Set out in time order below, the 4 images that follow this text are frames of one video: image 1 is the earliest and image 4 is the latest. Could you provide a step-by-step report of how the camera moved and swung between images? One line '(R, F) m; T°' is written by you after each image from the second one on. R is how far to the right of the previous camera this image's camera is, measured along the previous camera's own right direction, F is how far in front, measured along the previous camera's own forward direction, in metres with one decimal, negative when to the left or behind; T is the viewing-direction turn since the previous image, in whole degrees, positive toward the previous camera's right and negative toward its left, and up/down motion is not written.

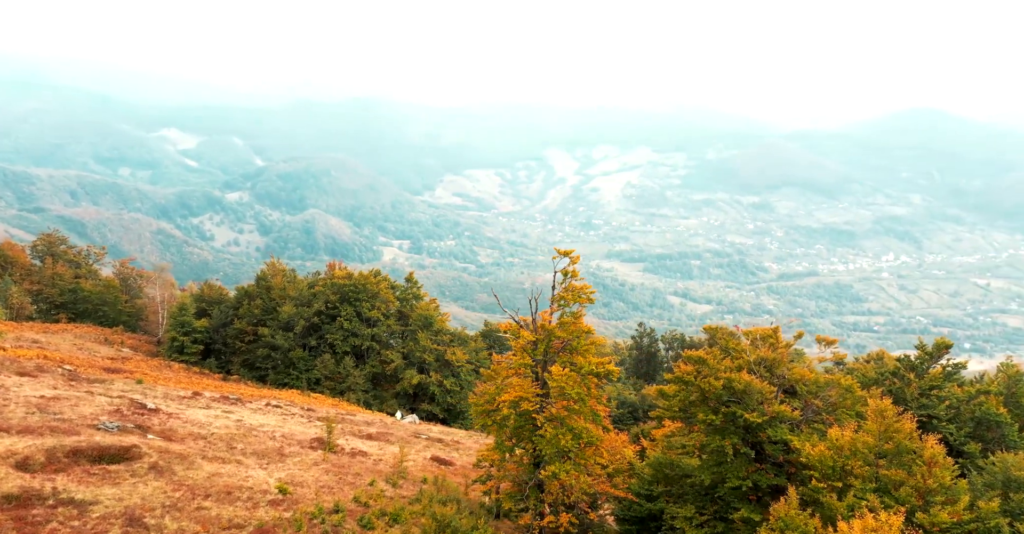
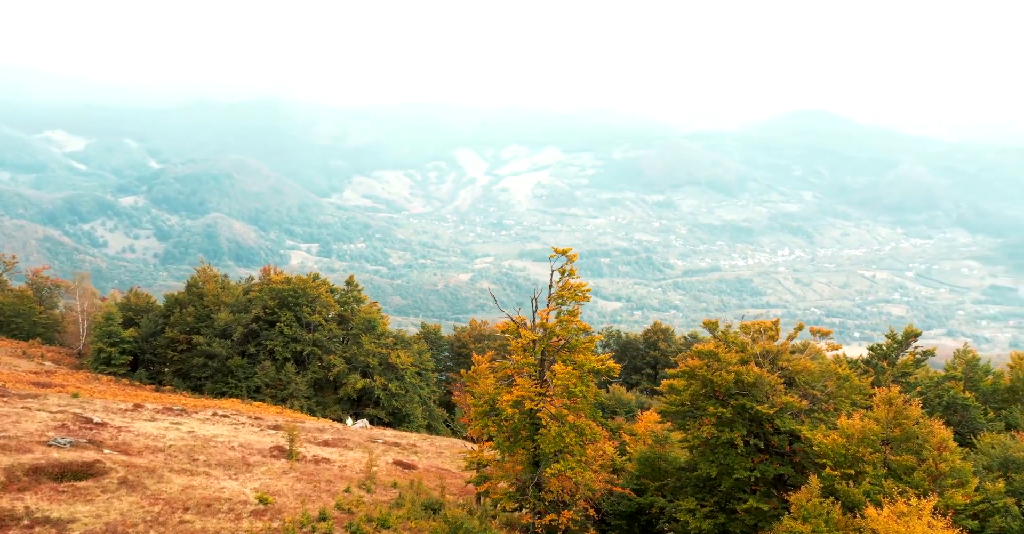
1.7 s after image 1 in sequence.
(-2.1, +0.3) m; +4°
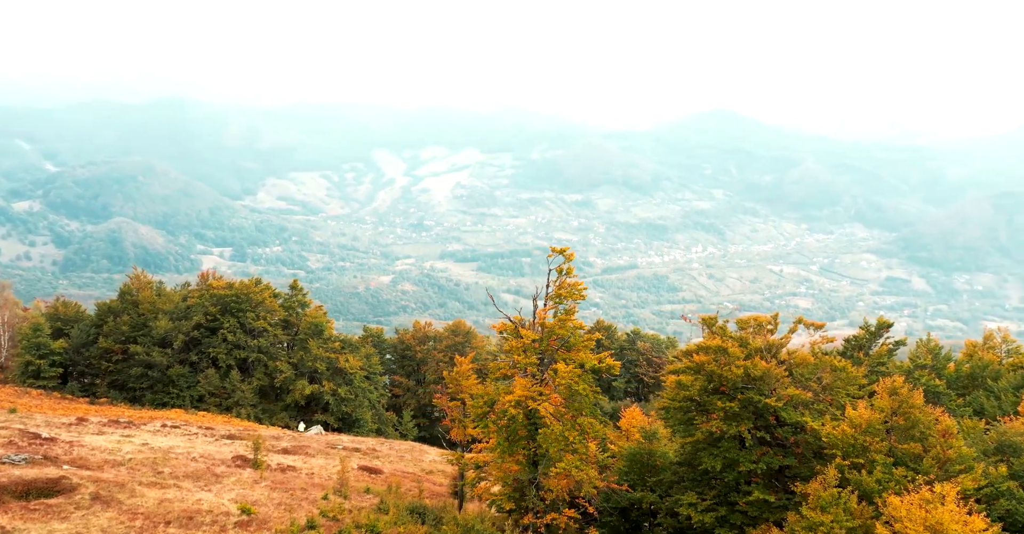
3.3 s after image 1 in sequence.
(-1.9, +0.2) m; +3°
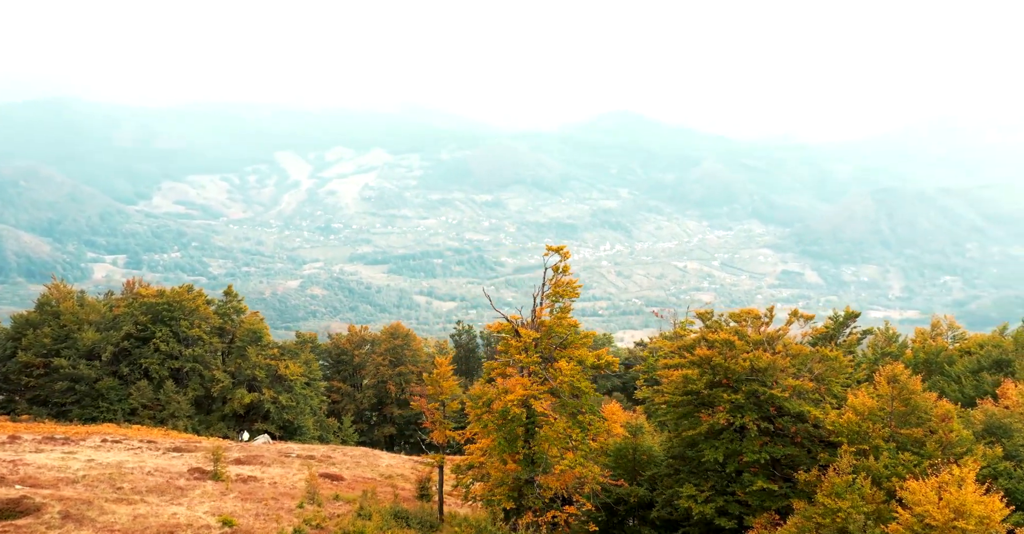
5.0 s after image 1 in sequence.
(-2.1, 0.0) m; +4°
